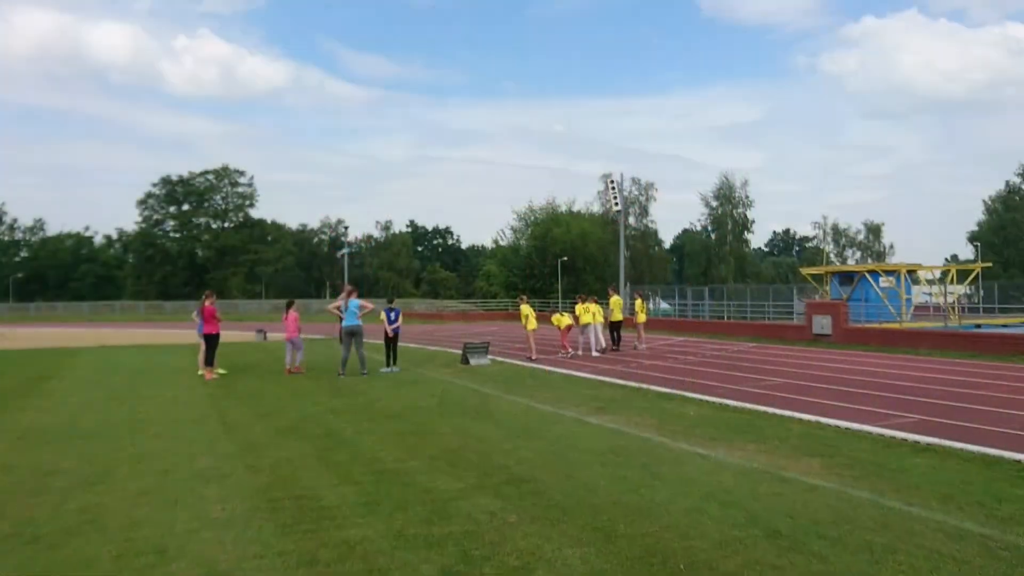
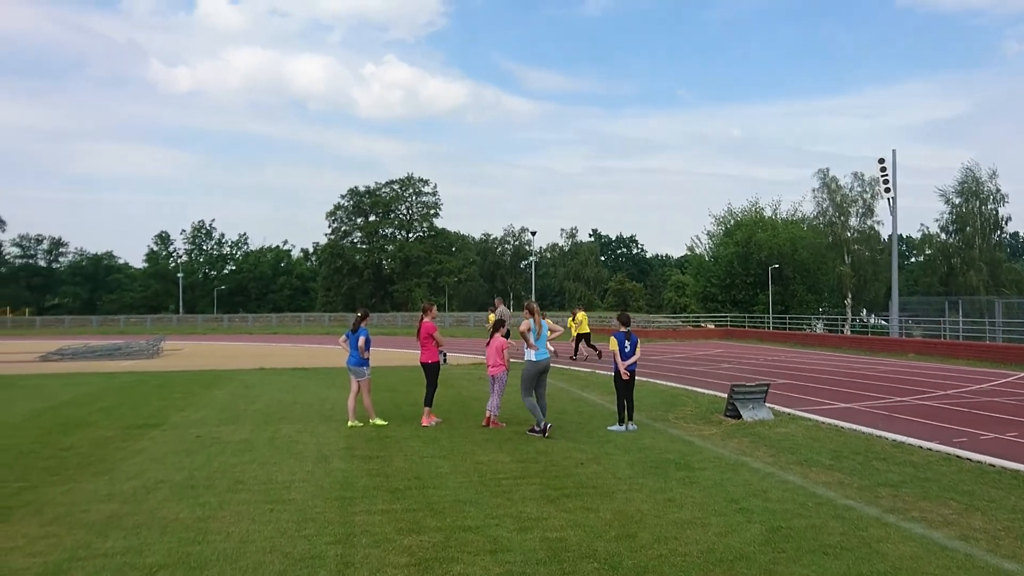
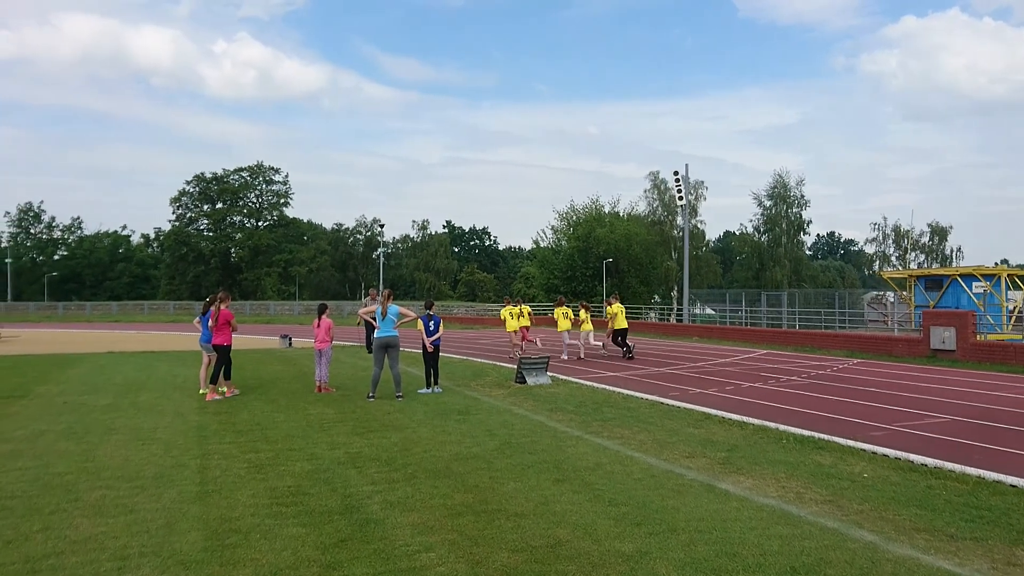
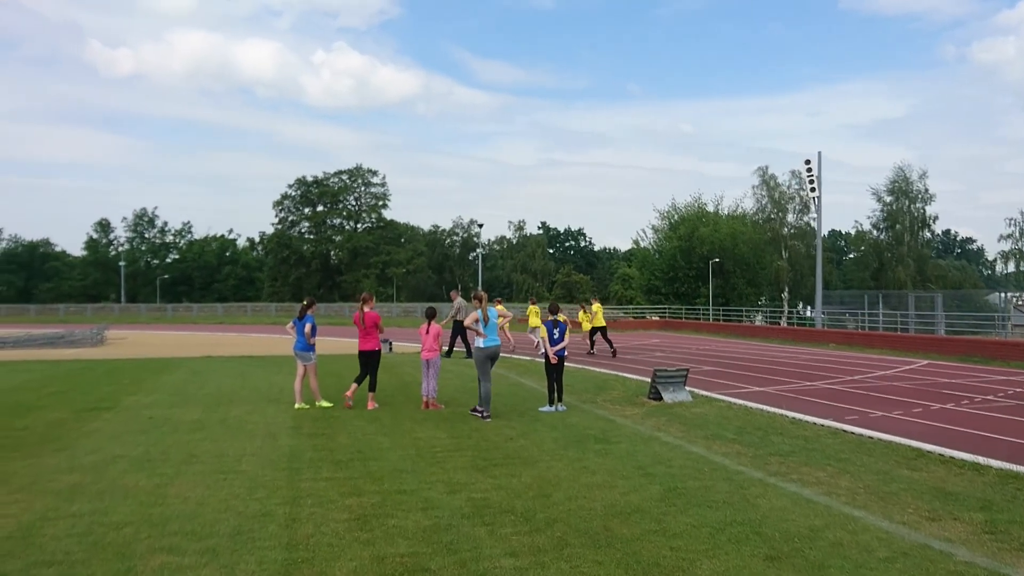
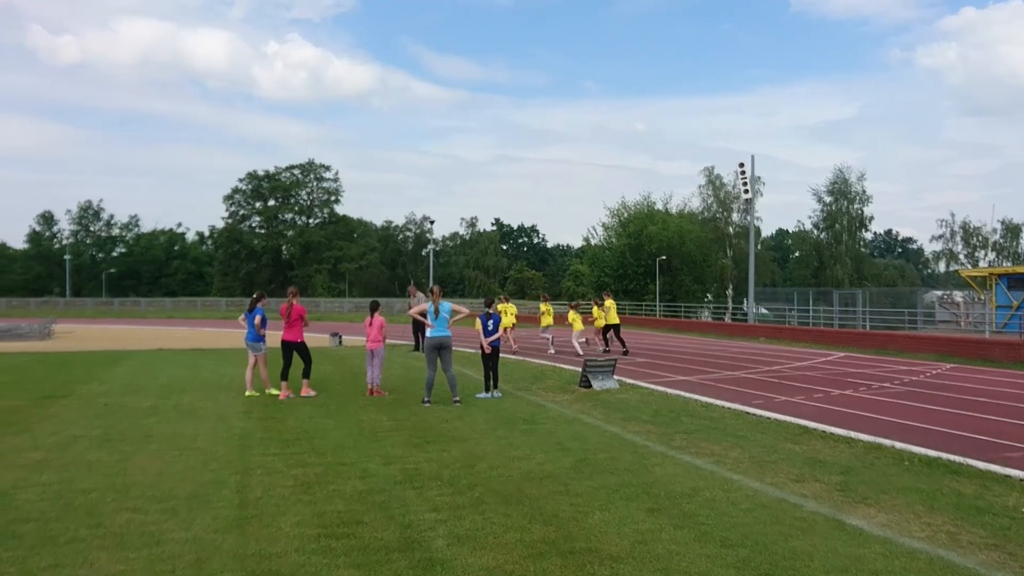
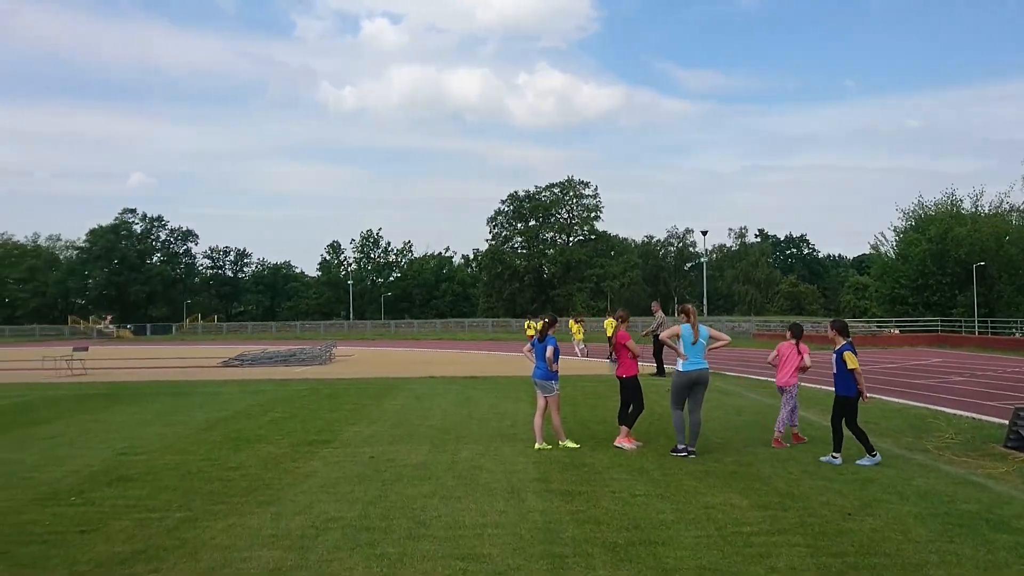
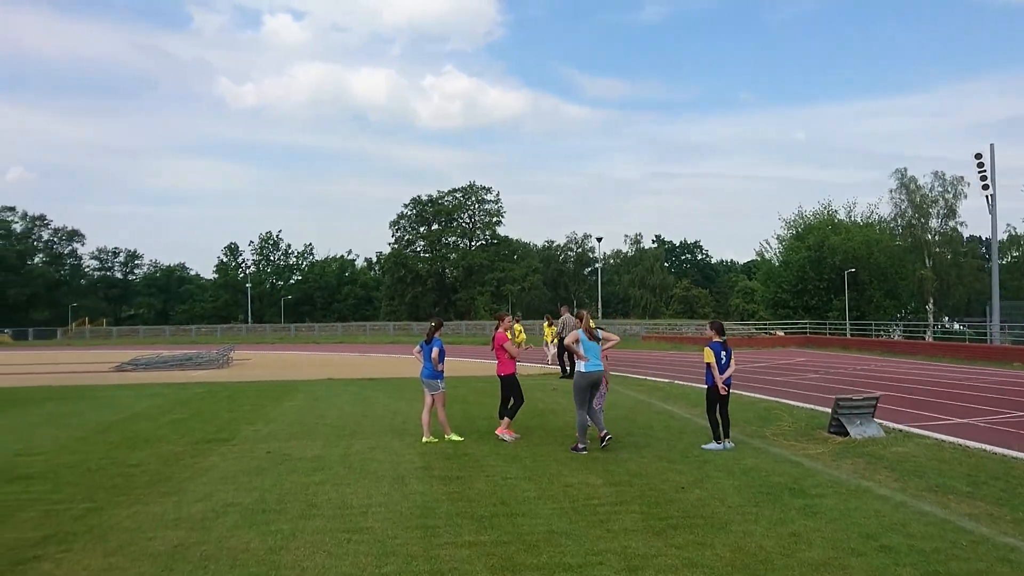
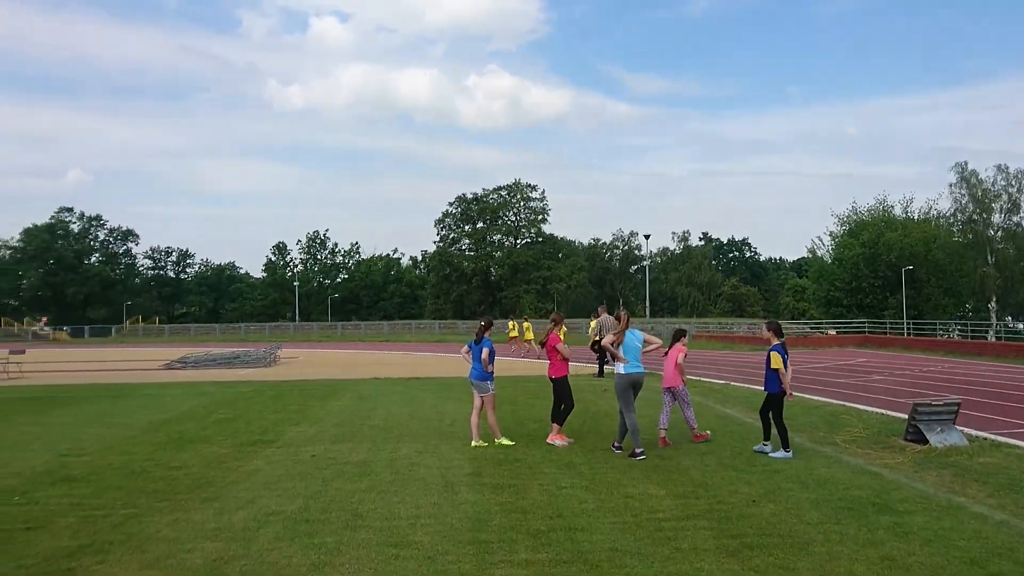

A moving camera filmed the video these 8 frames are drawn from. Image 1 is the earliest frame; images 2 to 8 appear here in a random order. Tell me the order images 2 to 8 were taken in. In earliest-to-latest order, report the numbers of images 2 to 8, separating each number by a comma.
3, 5, 4, 2, 7, 8, 6
